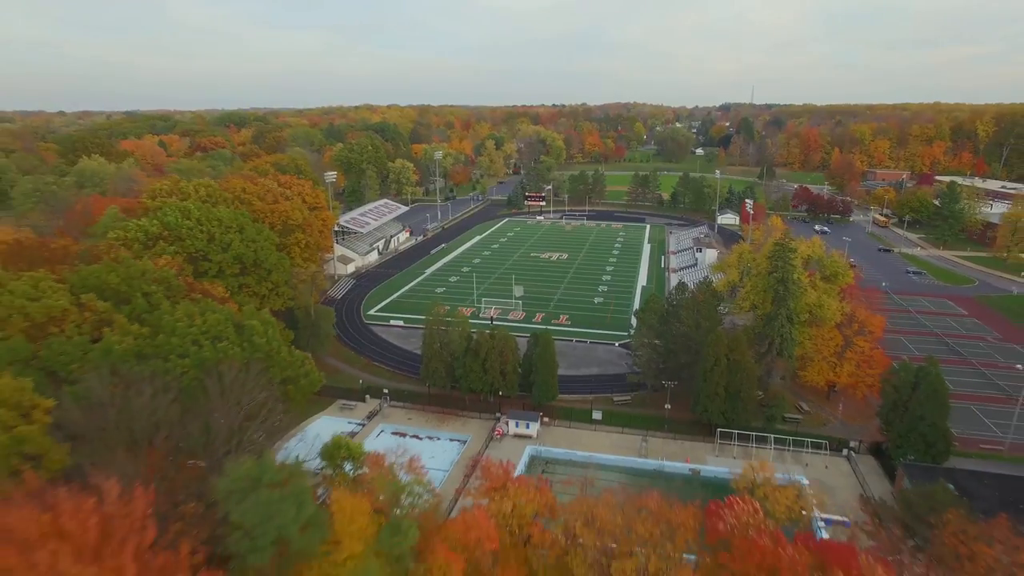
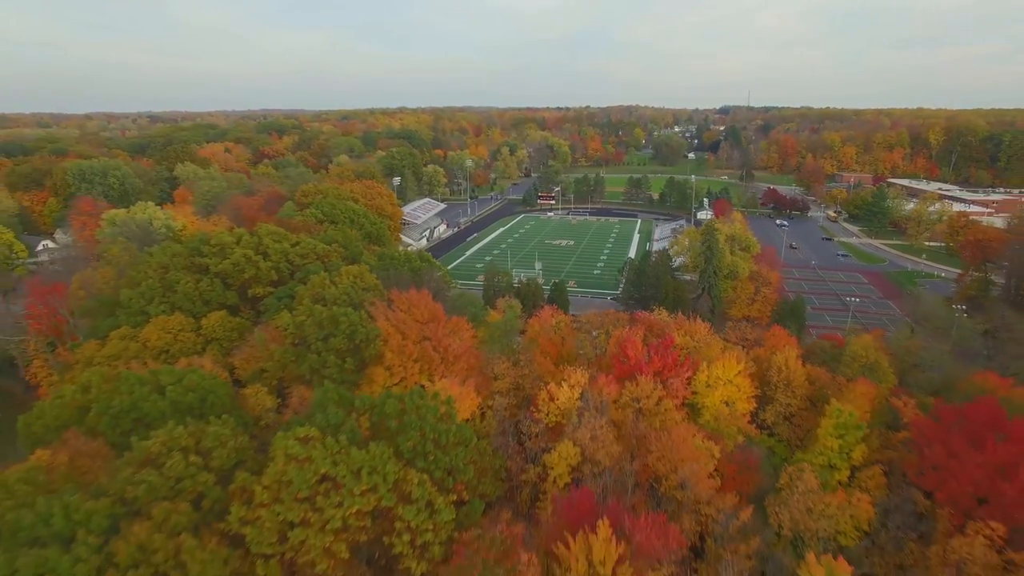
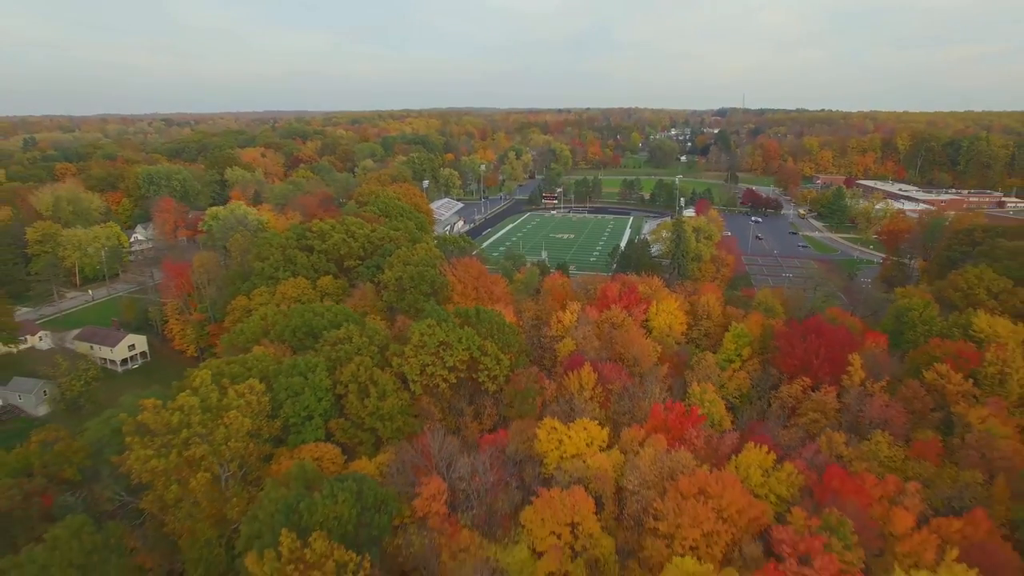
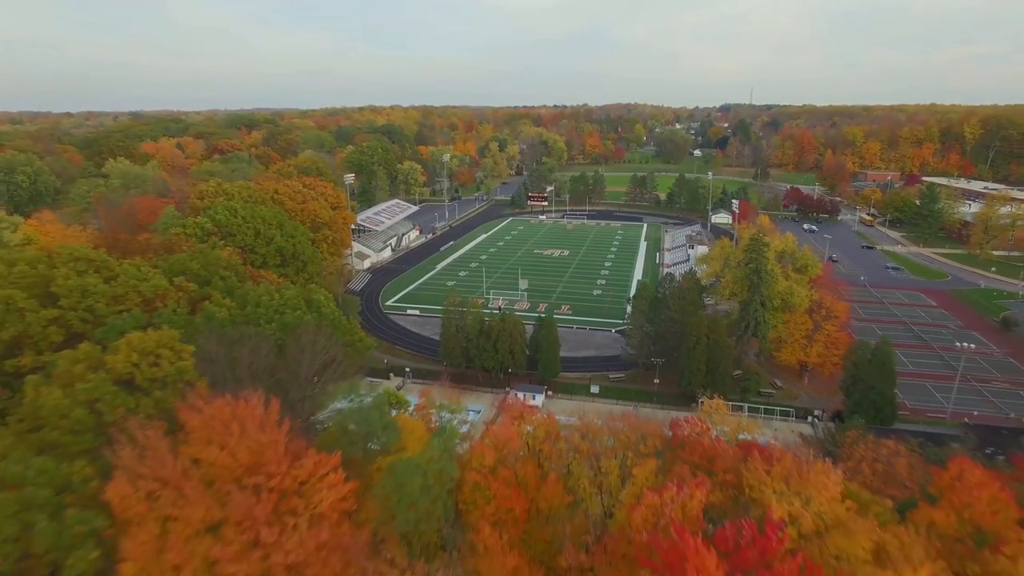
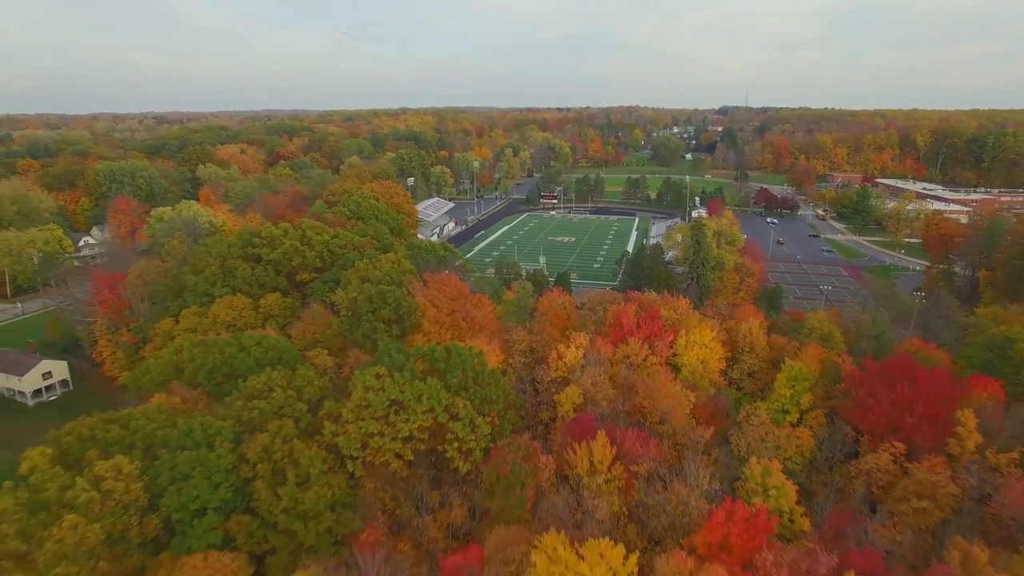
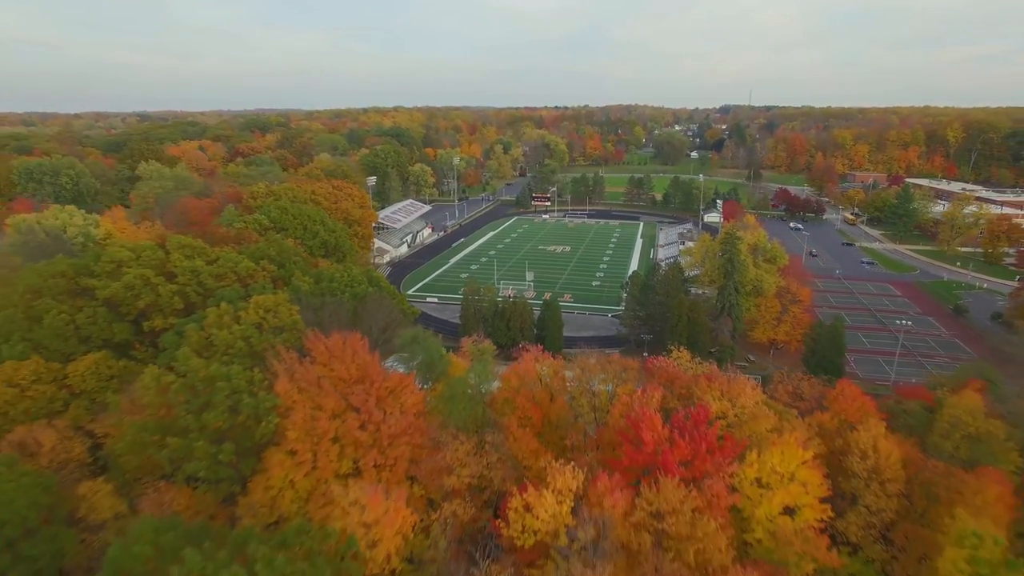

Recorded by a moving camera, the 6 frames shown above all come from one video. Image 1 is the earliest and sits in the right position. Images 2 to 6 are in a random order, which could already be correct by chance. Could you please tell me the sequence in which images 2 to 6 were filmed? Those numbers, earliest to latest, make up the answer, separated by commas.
4, 6, 2, 5, 3
